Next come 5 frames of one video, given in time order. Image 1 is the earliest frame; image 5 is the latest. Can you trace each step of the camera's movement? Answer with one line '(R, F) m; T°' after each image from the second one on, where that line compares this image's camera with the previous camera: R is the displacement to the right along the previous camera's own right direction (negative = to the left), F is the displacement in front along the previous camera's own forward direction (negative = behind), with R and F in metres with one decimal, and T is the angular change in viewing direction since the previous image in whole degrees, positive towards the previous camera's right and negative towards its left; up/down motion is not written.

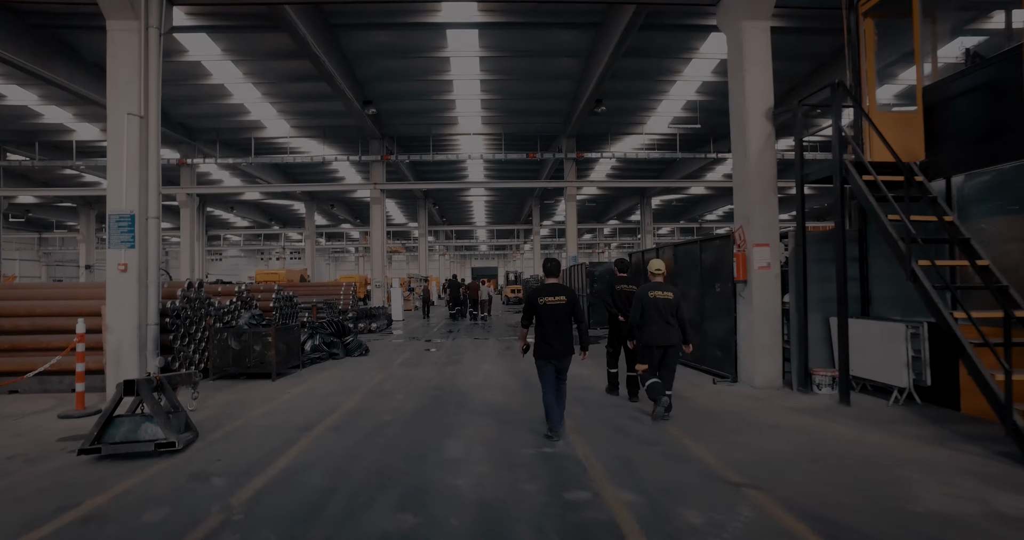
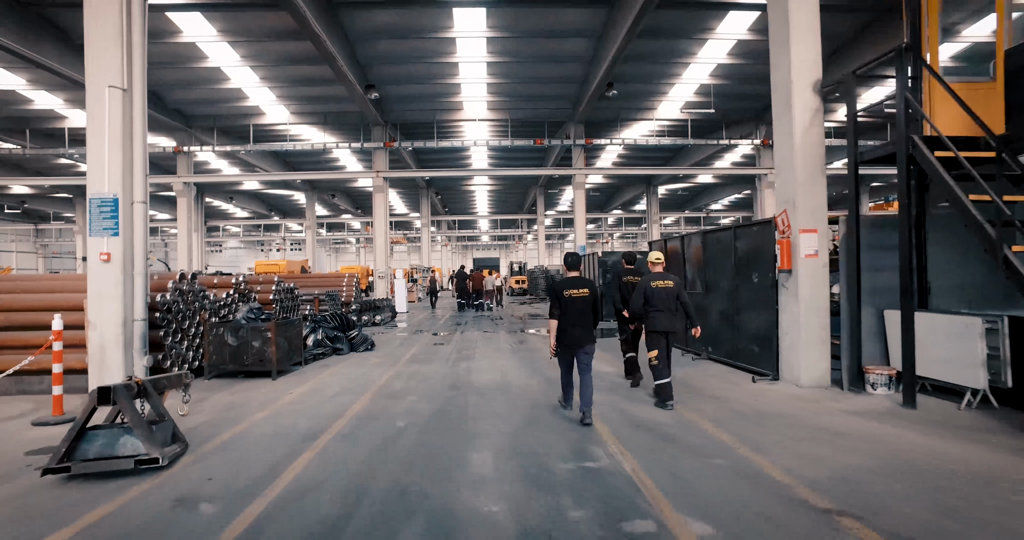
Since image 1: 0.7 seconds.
(-0.2, +0.6) m; 0°
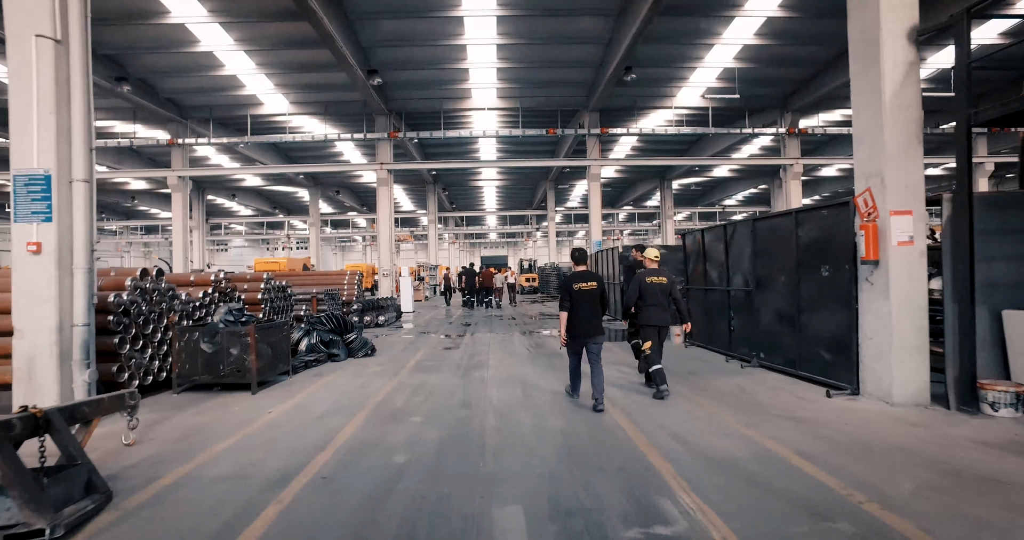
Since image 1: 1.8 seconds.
(-0.2, +1.2) m; -1°
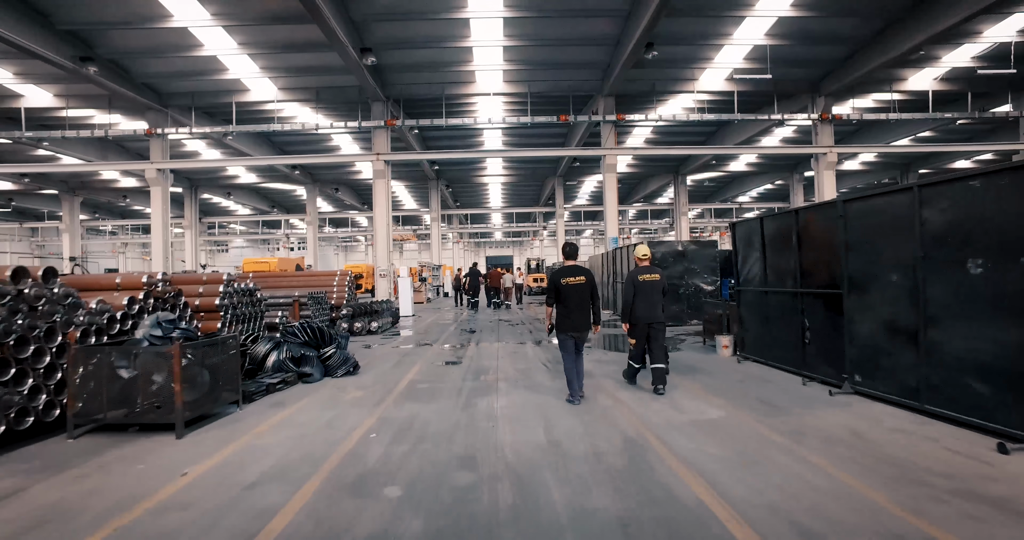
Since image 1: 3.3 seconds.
(-0.1, +1.8) m; 0°
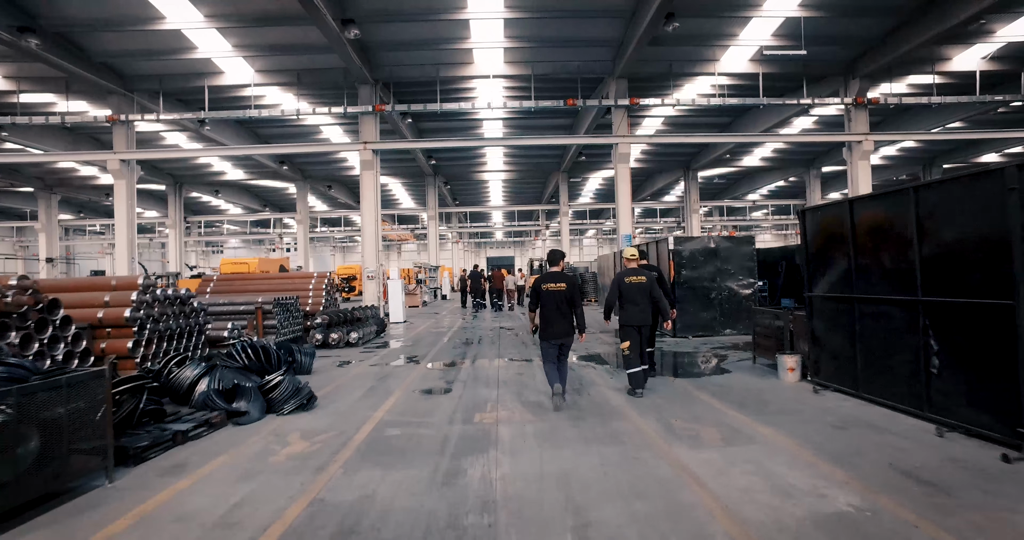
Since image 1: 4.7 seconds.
(0.0, +1.9) m; 0°
